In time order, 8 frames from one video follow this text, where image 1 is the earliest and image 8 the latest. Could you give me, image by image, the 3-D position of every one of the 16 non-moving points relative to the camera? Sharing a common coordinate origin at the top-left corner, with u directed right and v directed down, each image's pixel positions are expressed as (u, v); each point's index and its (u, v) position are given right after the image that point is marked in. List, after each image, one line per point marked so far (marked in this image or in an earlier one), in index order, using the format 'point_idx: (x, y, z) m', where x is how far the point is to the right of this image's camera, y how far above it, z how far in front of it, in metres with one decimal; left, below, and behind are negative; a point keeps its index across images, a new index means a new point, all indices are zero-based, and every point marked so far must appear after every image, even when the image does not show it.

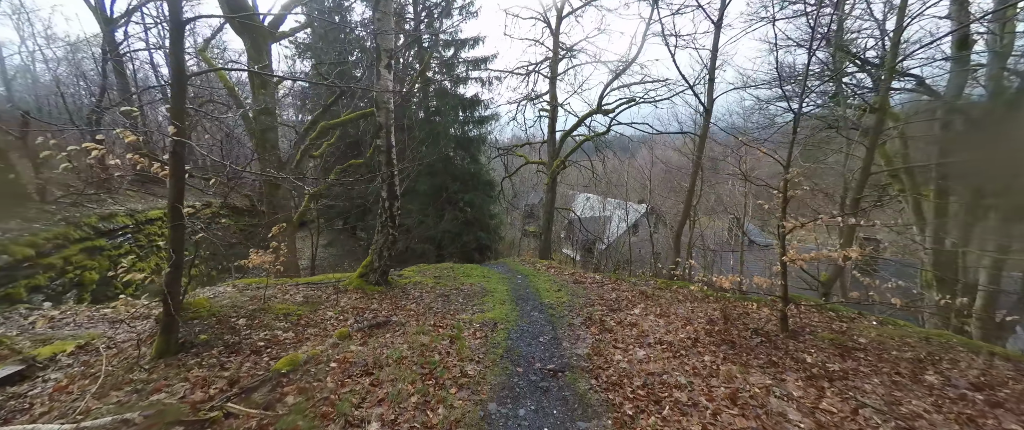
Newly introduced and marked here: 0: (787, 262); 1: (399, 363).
0: (+2.7, -0.5, +3.6) m
1: (-0.9, -1.1, +2.7) m
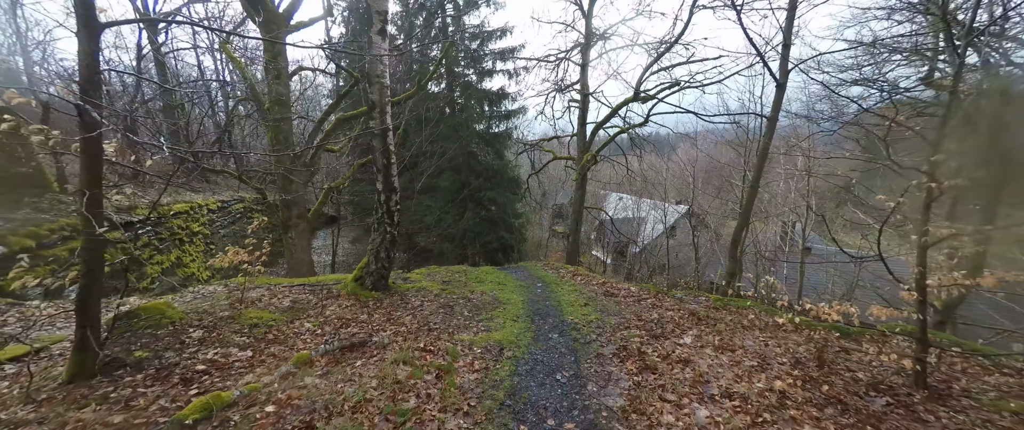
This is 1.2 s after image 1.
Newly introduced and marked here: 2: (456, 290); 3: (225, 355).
0: (+2.8, -0.5, +2.5) m
1: (-0.8, -1.1, +2.0) m
2: (-0.8, -1.0, +4.9) m
3: (-2.1, -1.0, +2.7) m
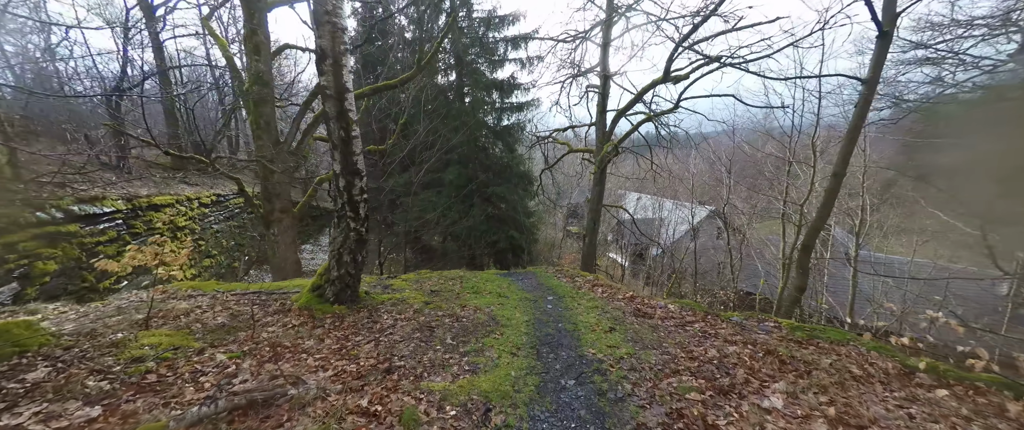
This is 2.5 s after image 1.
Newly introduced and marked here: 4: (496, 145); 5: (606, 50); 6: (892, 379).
0: (+2.7, -0.5, +1.4) m
1: (-0.9, -1.0, +1.0) m
2: (-0.7, -0.9, +3.9) m
3: (-2.2, -0.9, +1.7) m
4: (-0.6, +2.6, +13.3) m
5: (+2.4, +4.3, +9.4) m
6: (+2.4, -1.0, +2.3) m
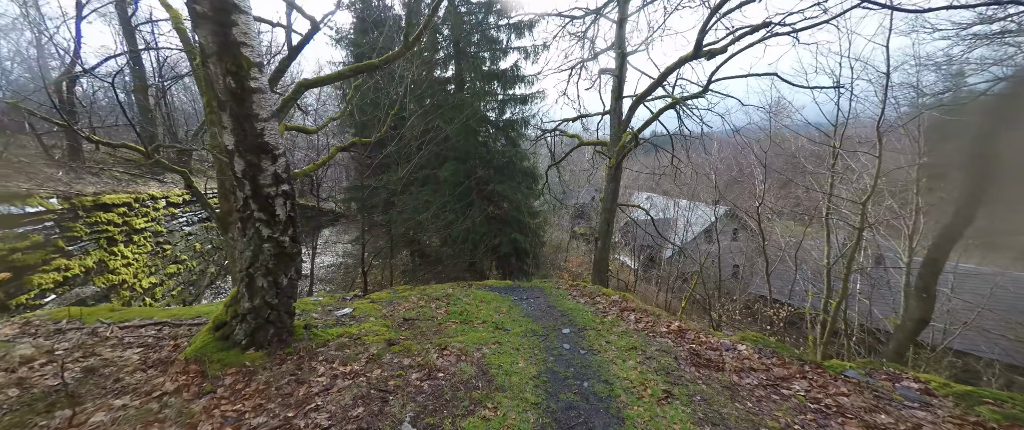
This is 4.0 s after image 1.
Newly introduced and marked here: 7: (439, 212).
0: (+2.7, -0.5, +0.2) m
1: (-1.0, -1.0, -0.2) m
2: (-0.7, -1.0, +2.8) m
3: (-2.2, -0.9, +0.6) m
4: (-0.5, +2.5, +12.2) m
5: (+2.5, +4.3, +8.2) m
6: (+2.4, -1.0, +1.1) m
7: (-2.3, +0.1, +11.1) m
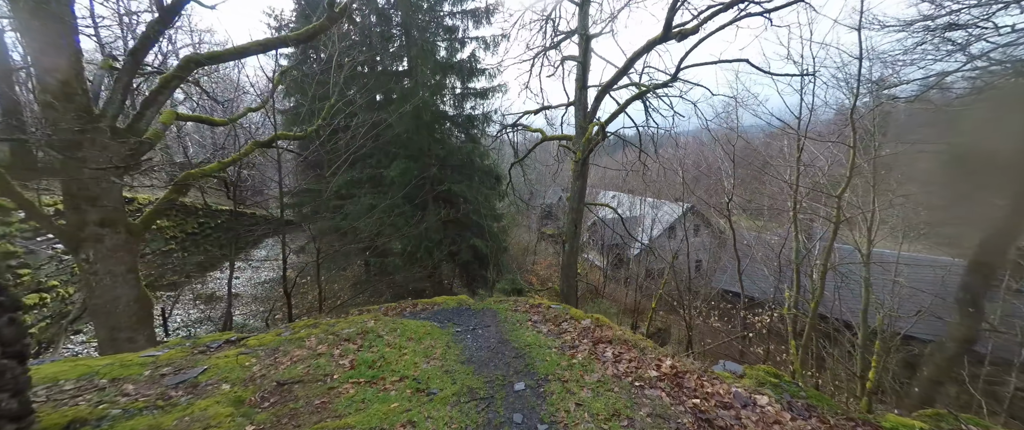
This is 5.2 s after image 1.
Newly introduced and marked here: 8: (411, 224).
0: (+2.5, -0.4, -0.5) m
1: (-1.1, -1.1, -1.2) m
2: (-1.1, -1.0, +1.7) m
3: (-2.4, -1.0, -0.6) m
4: (-1.8, +2.4, +11.1) m
5: (+1.5, +4.3, +7.4) m
6: (+2.1, -1.0, +0.3) m
7: (-3.4, -0.1, +9.9) m
8: (-2.8, -0.3, +10.2) m
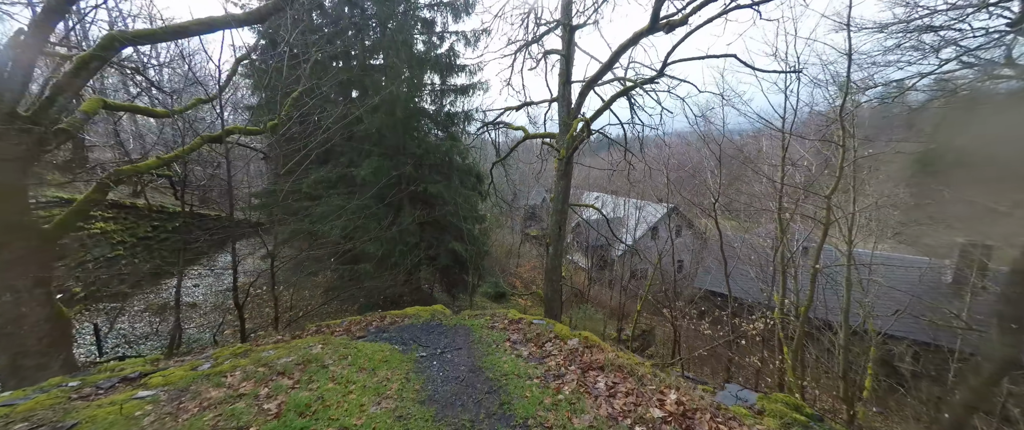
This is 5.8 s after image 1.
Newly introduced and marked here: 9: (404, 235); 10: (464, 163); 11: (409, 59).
0: (+2.5, -0.4, -0.9) m
1: (-1.1, -1.1, -1.7) m
2: (-1.2, -1.0, +1.2) m
3: (-2.4, -1.1, -1.2) m
4: (-2.4, +2.4, +10.6) m
5: (+1.1, +4.2, +7.0) m
6: (+2.0, -1.0, -0.1) m
7: (-3.9, -0.1, +9.2) m
8: (-3.3, -0.3, +9.6) m
9: (-2.9, -0.5, +9.9) m
10: (-1.4, +1.5, +10.9) m
11: (-2.8, +4.3, +9.8) m
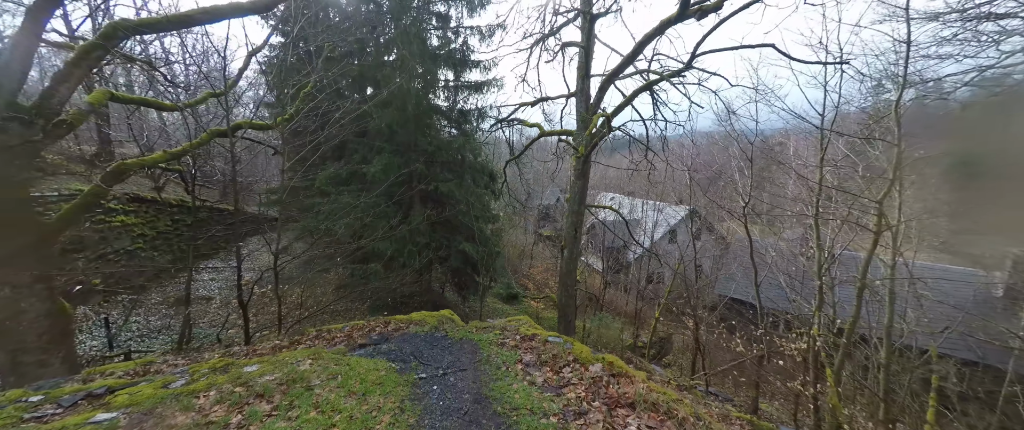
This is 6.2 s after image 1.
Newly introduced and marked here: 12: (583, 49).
0: (+2.5, -0.5, -1.4) m
1: (-1.2, -1.1, -2.1) m
2: (-1.2, -1.0, +0.9) m
3: (-2.4, -1.0, -1.5) m
4: (-1.9, +2.4, +10.3) m
5: (+1.4, +4.2, +6.6) m
6: (+2.0, -1.1, -0.5) m
7: (-3.6, -0.1, +9.0) m
8: (-3.0, -0.3, +9.4) m
9: (-2.5, -0.5, +9.6) m
10: (-1.0, +1.6, +10.6) m
11: (-2.4, +4.3, +9.5) m
12: (+1.4, +3.3, +7.1) m
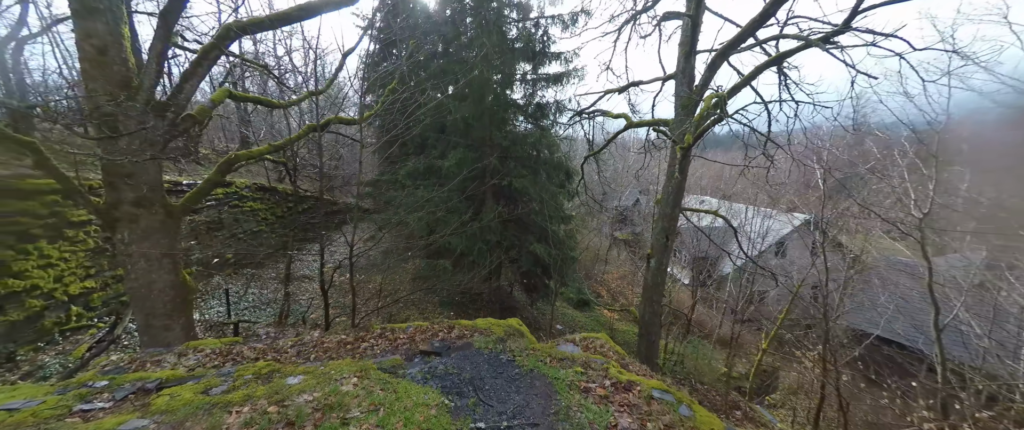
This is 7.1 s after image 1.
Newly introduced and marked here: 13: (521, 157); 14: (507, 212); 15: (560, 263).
0: (+2.1, -0.6, -2.5) m
1: (-1.6, -1.0, -2.4) m
2: (-1.1, -1.0, +0.5) m
3: (-2.7, -0.9, -1.6) m
4: (+0.3, +2.4, +9.8) m
5: (+2.9, +4.1, +5.5) m
6: (+1.8, -1.2, -1.5) m
7: (-1.7, 0.0, +8.9) m
8: (-1.1, -0.2, +9.1) m
9: (-0.5, -0.4, +9.3) m
10: (+1.2, +1.6, +9.9) m
11: (-0.2, +4.4, +9.2) m
12: (+2.9, +3.2, +6.0) m
13: (+0.4, +1.5, +9.7) m
14: (0.0, +0.1, +9.8) m
15: (+1.4, -1.4, +10.1) m
